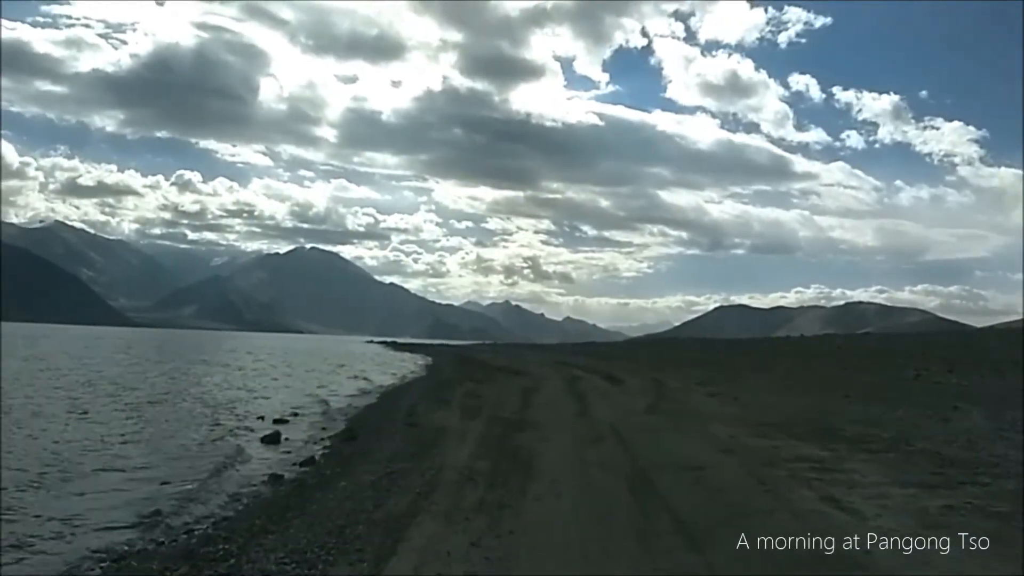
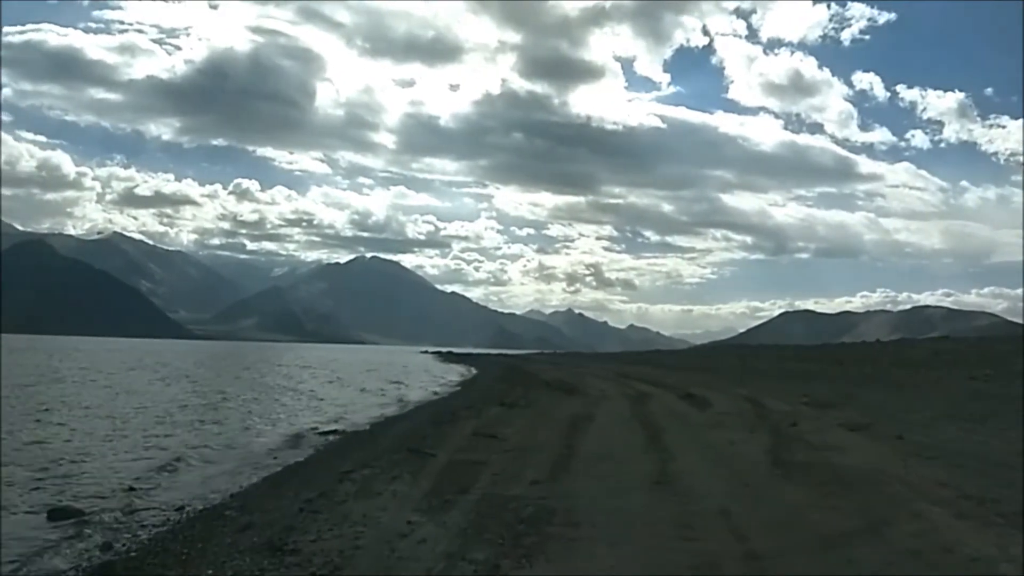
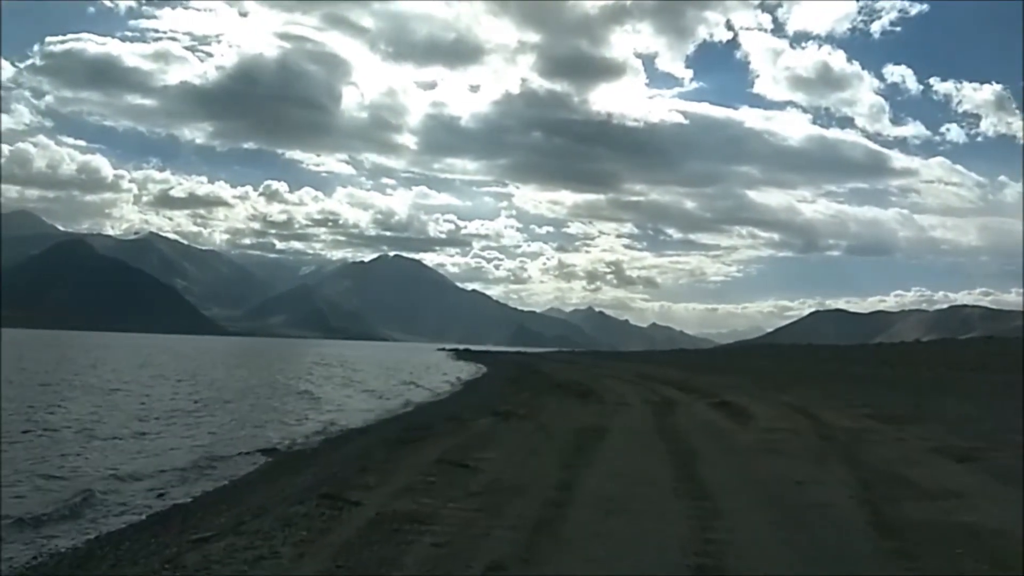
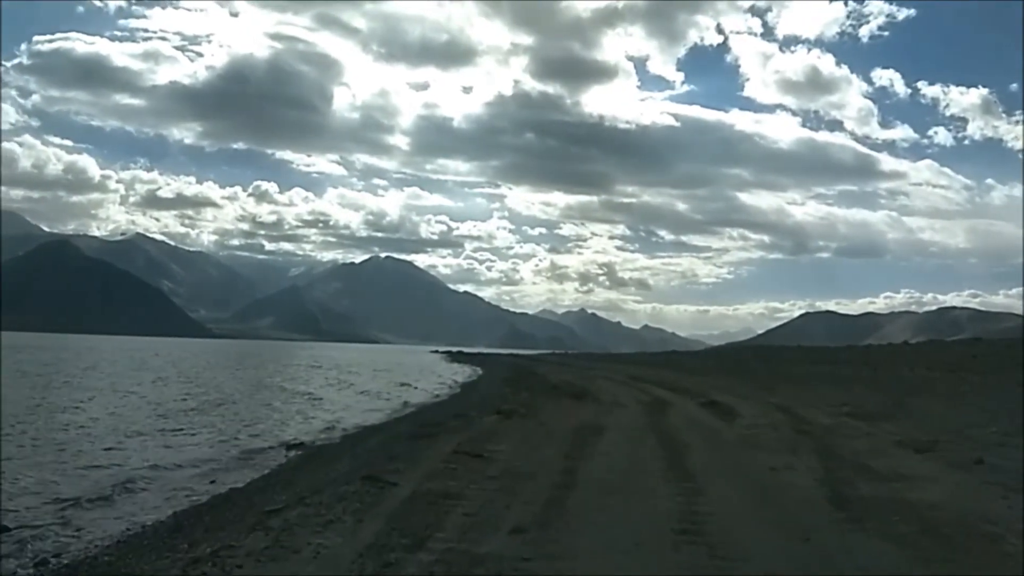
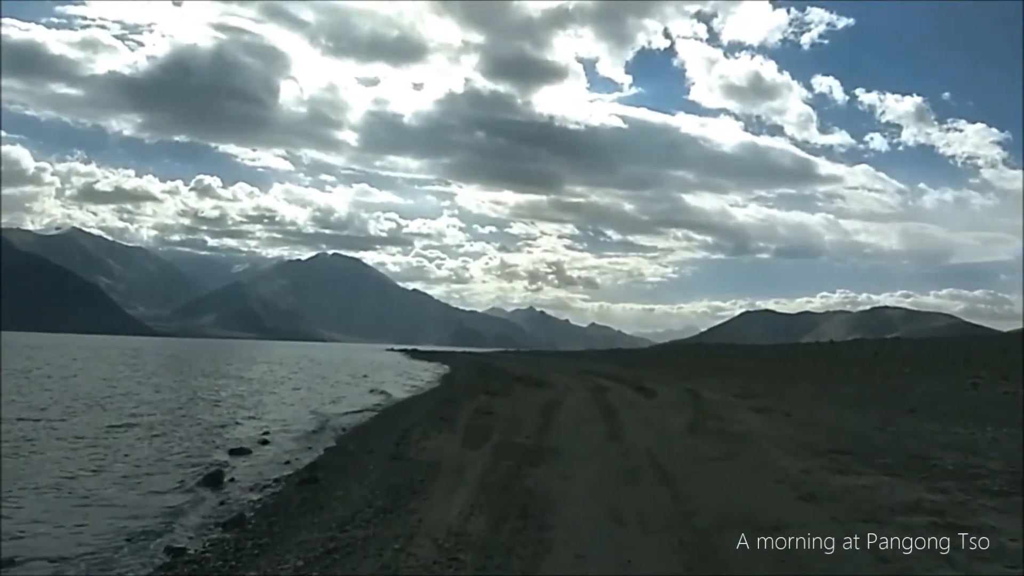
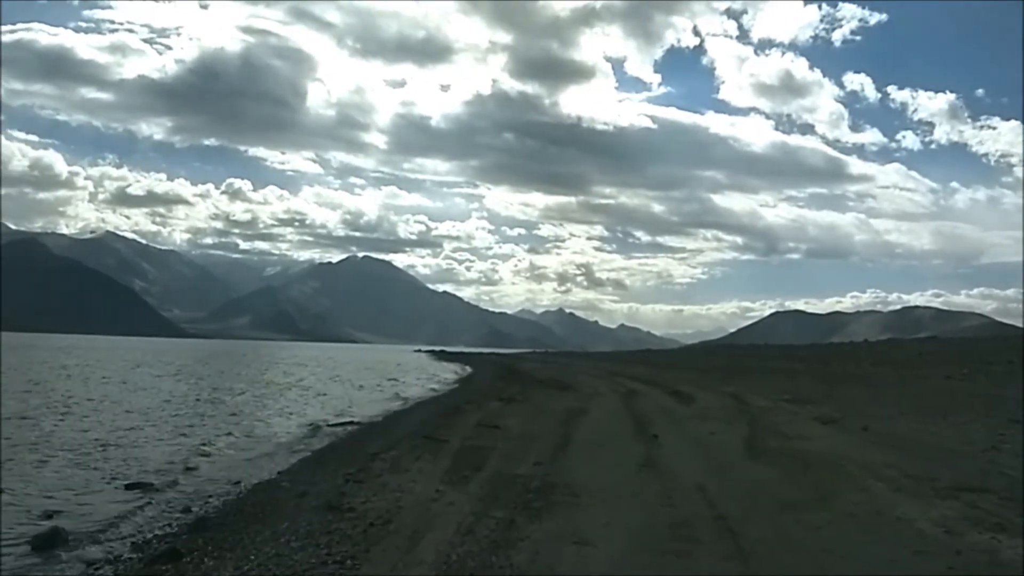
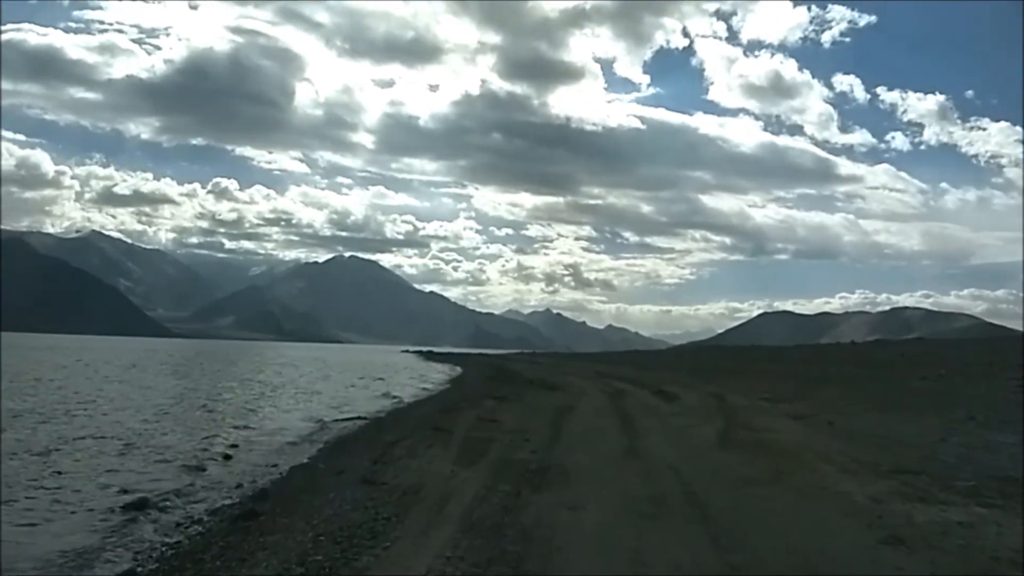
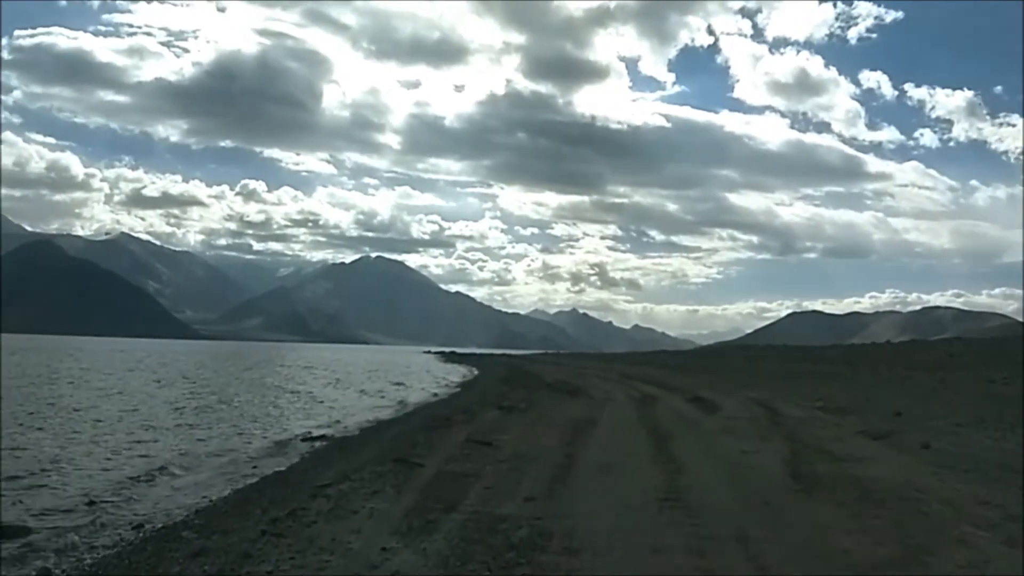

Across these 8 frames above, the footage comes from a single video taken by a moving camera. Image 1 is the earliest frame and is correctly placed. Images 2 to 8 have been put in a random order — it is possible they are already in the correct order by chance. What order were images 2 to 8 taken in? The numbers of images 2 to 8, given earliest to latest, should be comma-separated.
5, 7, 6, 2, 8, 4, 3
